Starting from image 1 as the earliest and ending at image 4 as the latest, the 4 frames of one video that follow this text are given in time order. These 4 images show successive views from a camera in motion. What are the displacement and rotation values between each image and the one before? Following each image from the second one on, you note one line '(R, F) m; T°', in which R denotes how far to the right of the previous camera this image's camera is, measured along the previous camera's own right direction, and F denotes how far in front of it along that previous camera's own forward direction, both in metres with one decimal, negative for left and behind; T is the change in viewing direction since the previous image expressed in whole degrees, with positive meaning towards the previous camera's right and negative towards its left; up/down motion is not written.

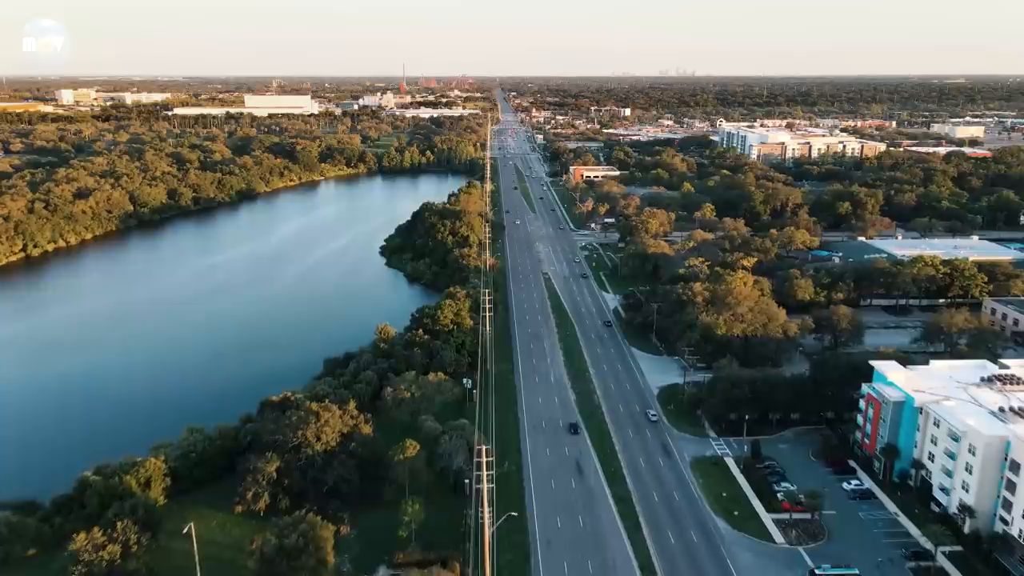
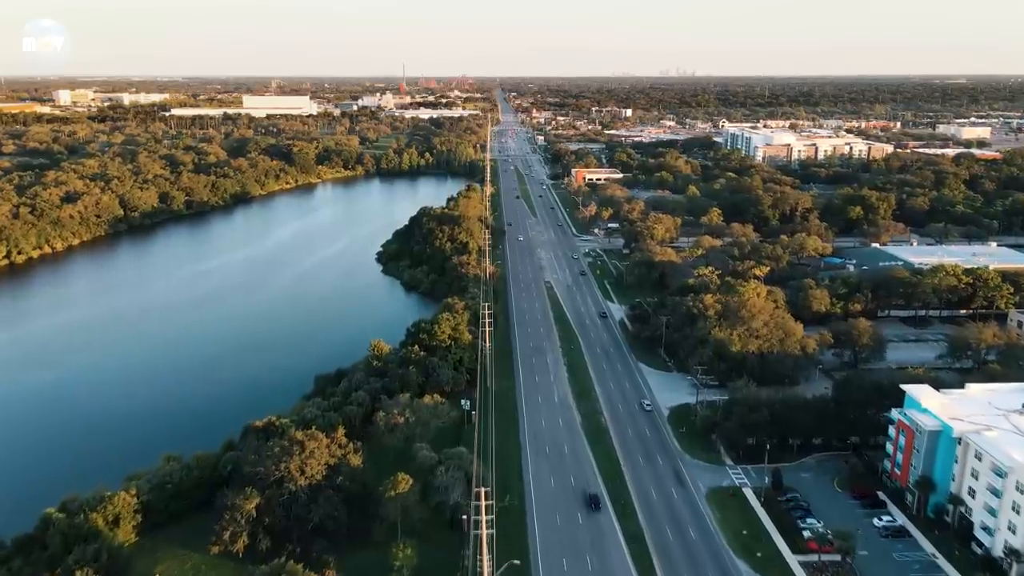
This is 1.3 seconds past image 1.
(0.0, +1.6) m; 0°
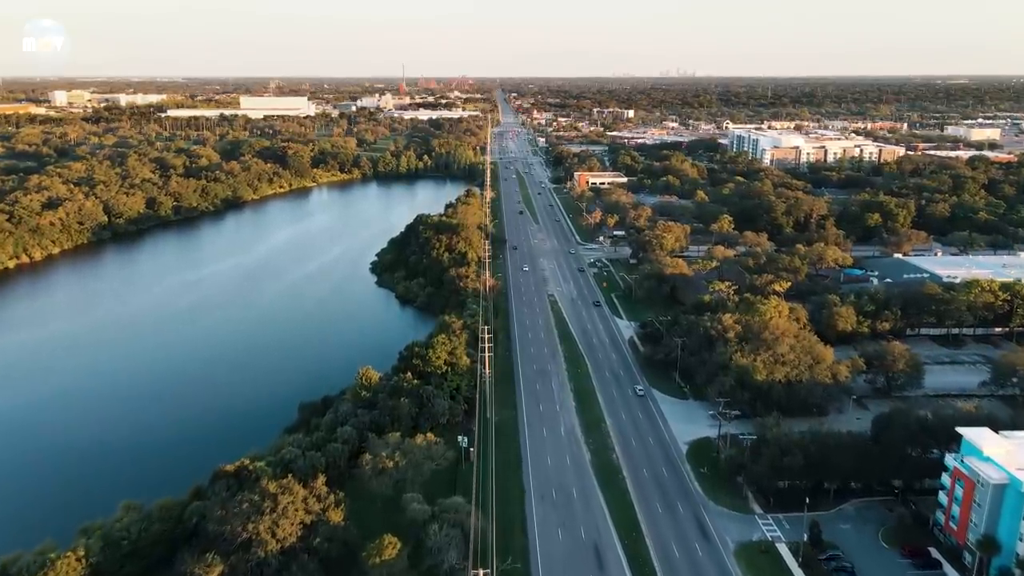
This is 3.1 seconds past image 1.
(-0.1, +2.3) m; 0°
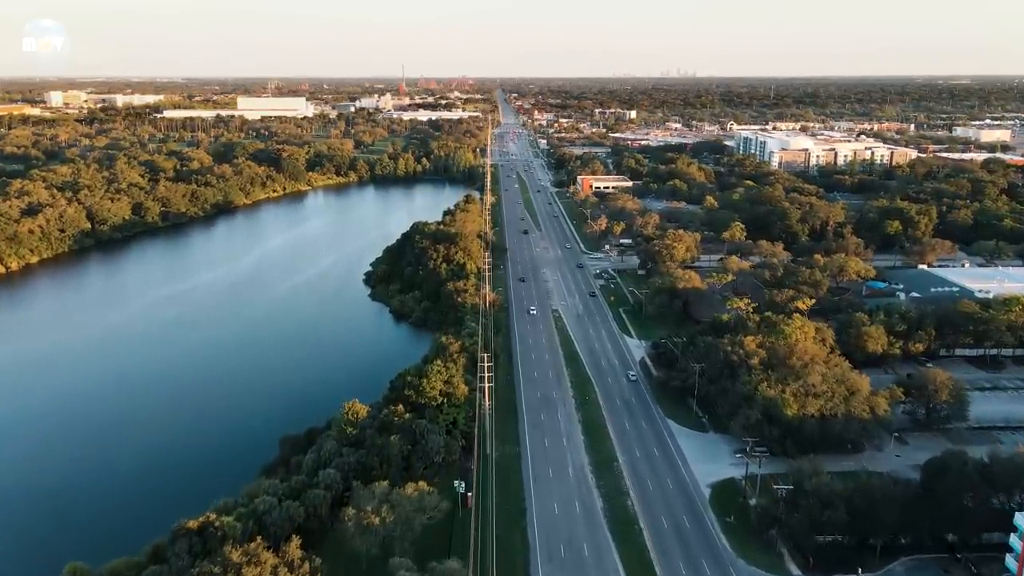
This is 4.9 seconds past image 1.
(-0.1, +2.3) m; 0°
